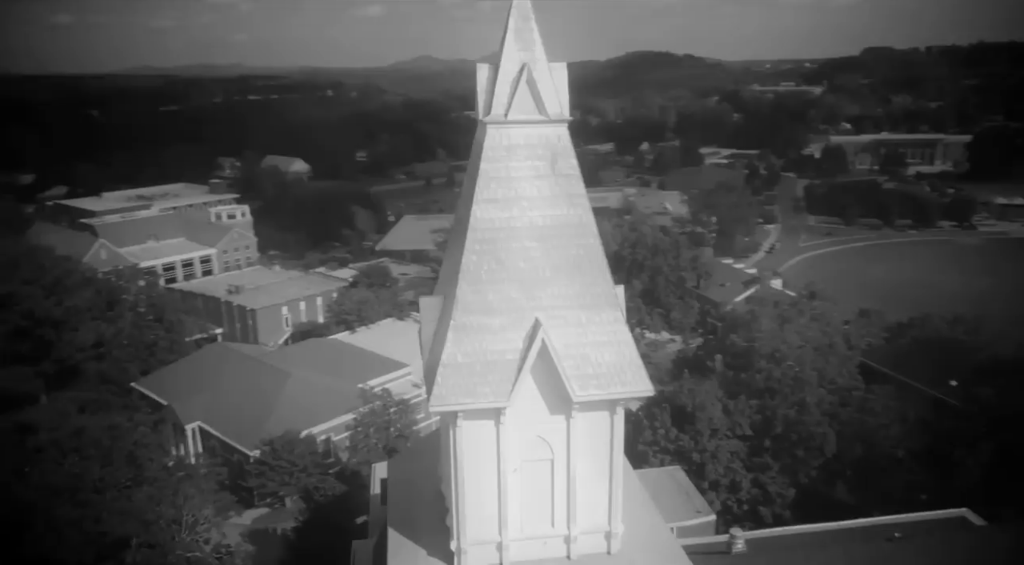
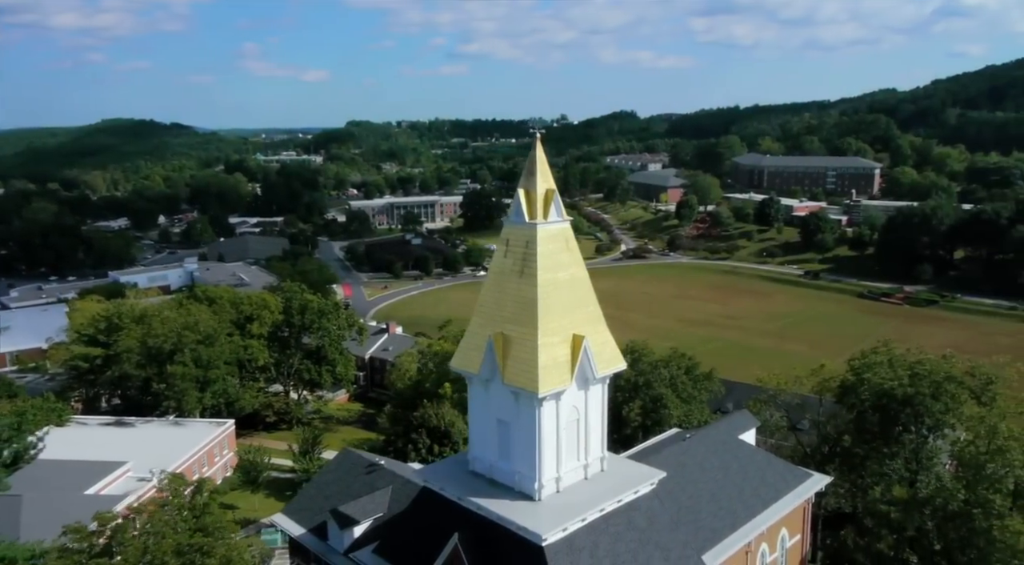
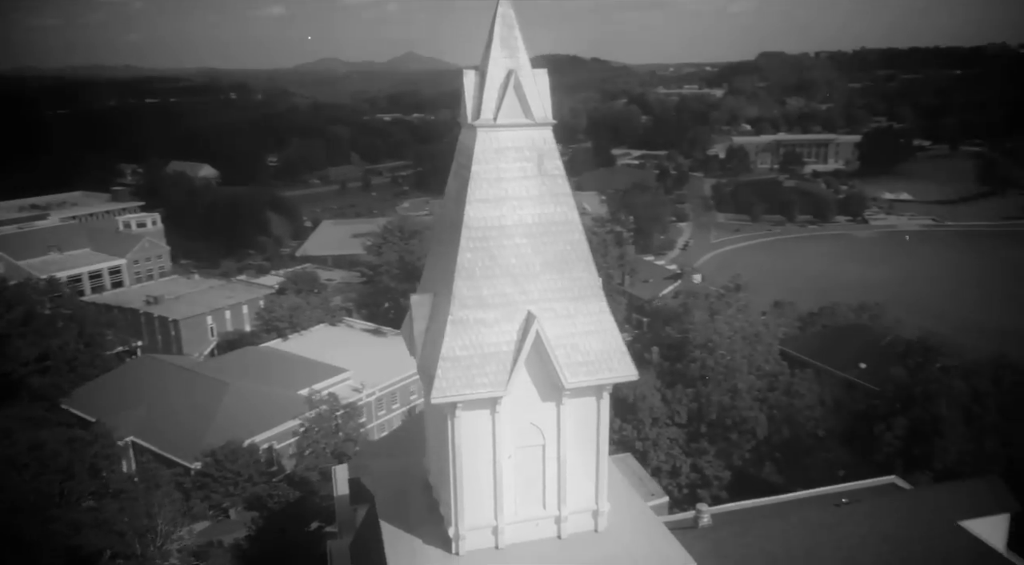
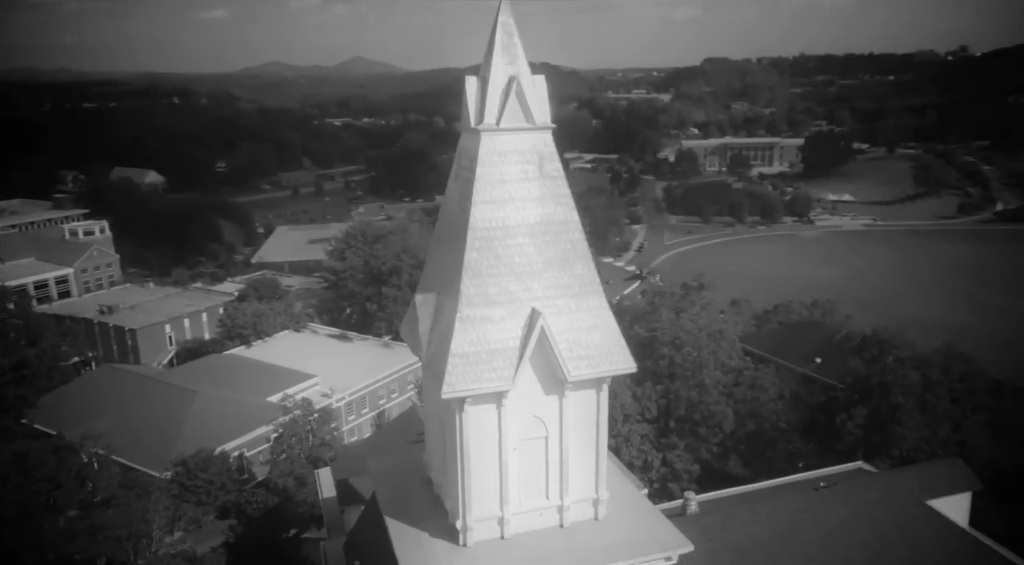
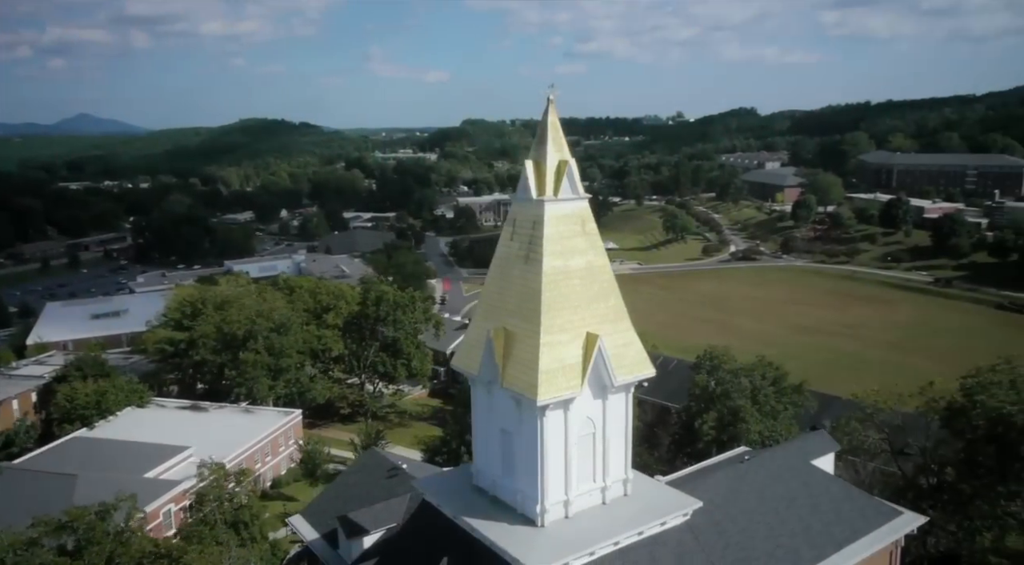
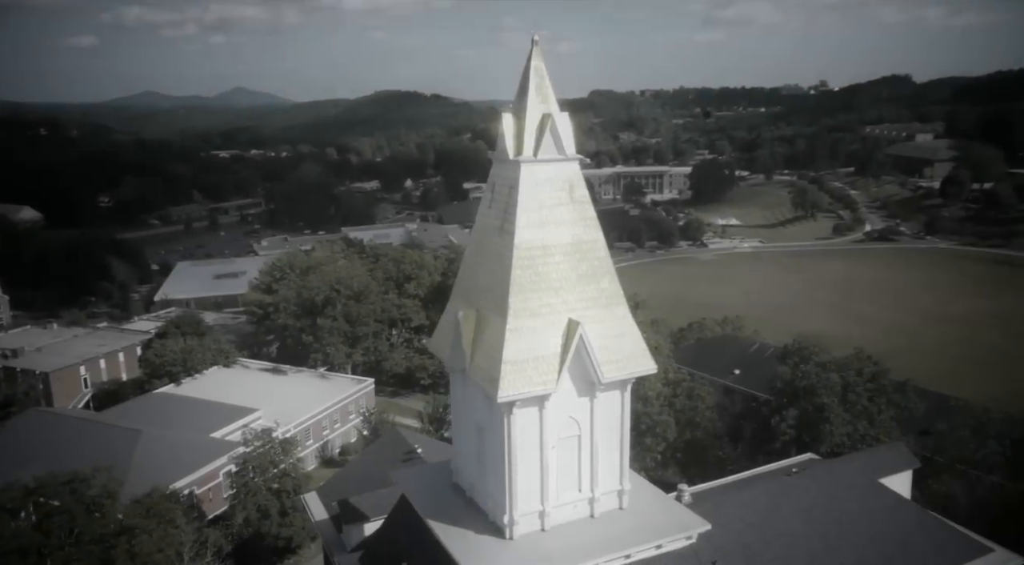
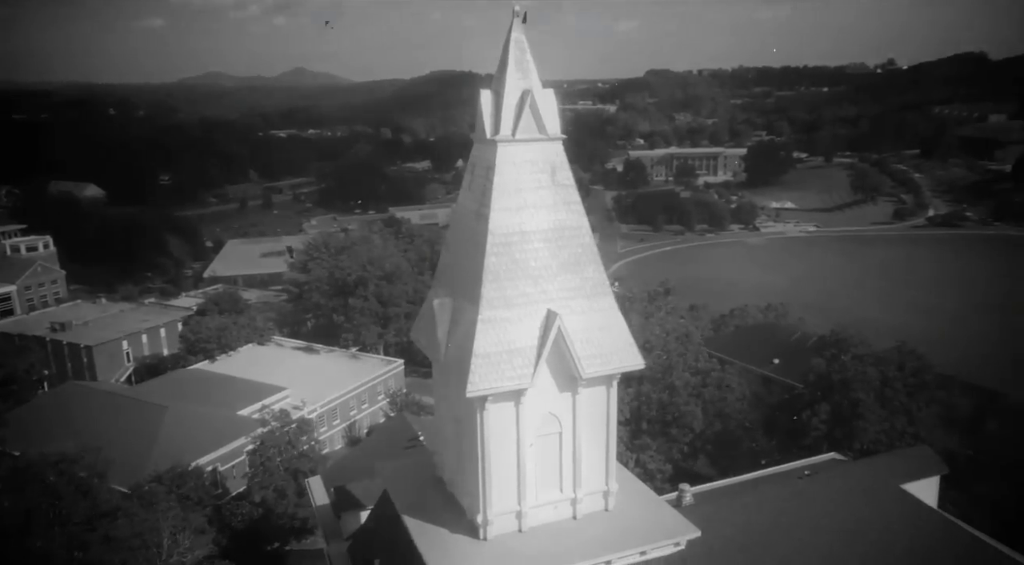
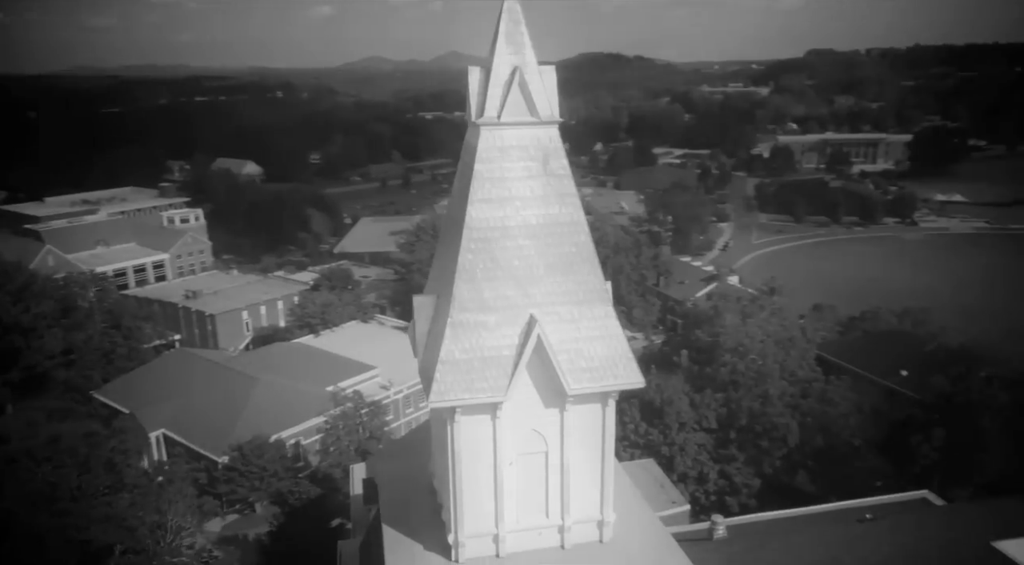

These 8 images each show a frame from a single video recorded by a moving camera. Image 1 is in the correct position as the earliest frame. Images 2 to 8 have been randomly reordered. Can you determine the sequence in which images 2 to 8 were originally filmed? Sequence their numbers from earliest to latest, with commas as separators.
8, 3, 4, 7, 6, 5, 2
